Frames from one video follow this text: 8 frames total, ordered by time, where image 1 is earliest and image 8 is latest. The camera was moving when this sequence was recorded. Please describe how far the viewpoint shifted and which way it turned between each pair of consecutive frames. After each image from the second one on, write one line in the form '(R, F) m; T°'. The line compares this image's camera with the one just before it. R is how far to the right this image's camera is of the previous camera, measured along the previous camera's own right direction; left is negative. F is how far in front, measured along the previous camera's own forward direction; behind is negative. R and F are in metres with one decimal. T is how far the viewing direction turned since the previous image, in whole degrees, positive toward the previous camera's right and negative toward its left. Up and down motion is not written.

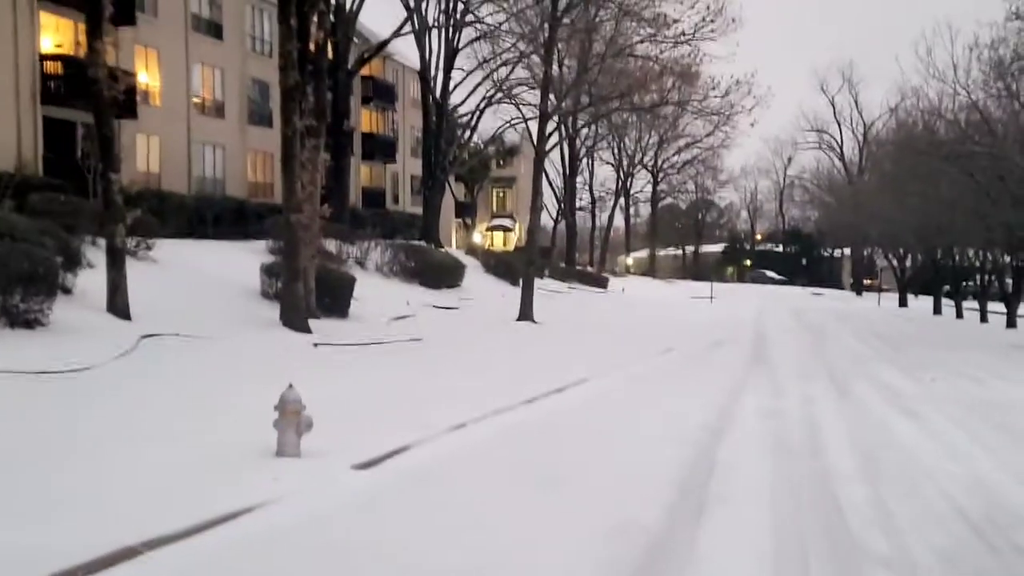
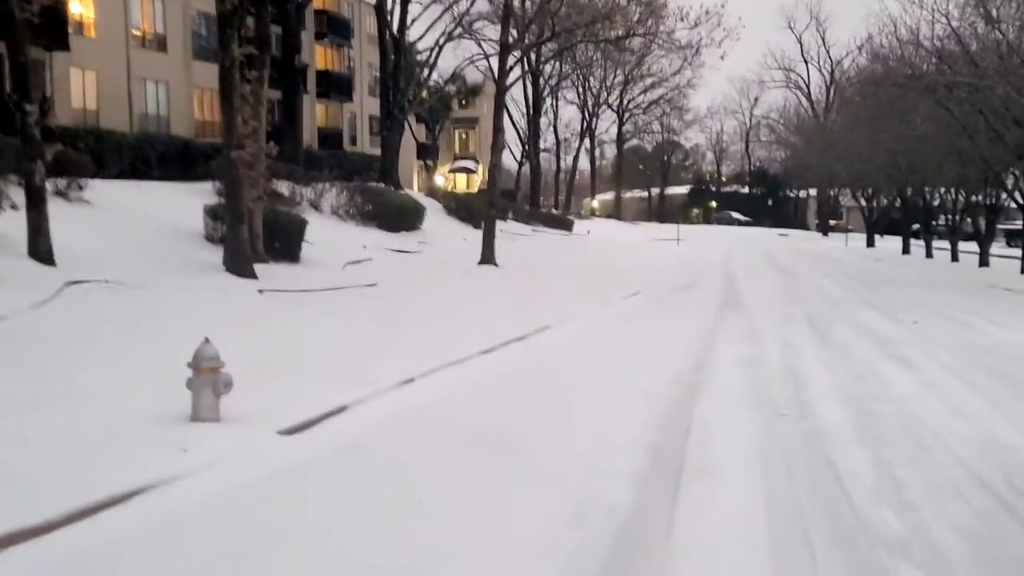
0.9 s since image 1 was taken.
(+0.1, +1.0) m; +2°
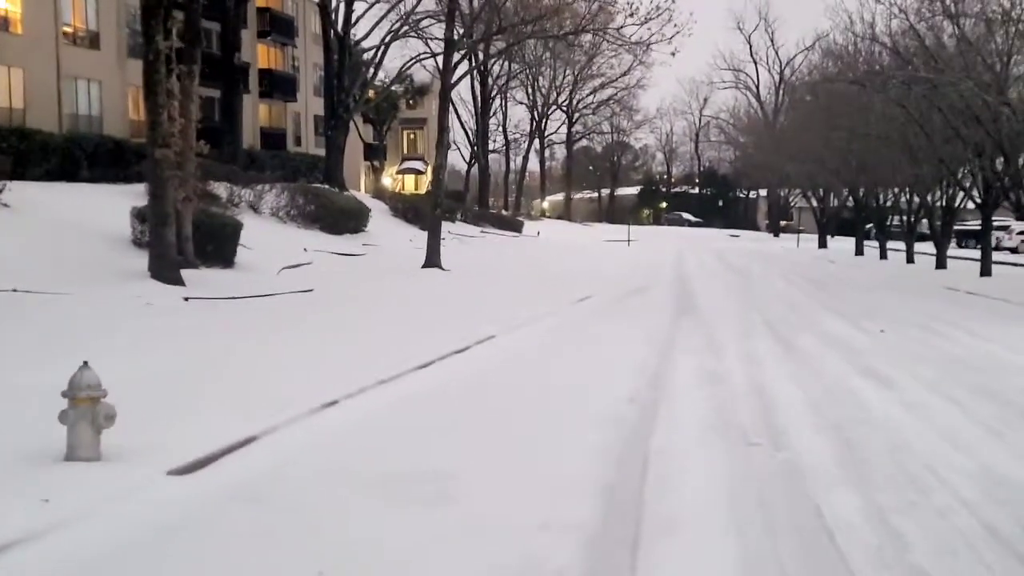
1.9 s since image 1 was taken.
(+0.1, +0.9) m; +3°
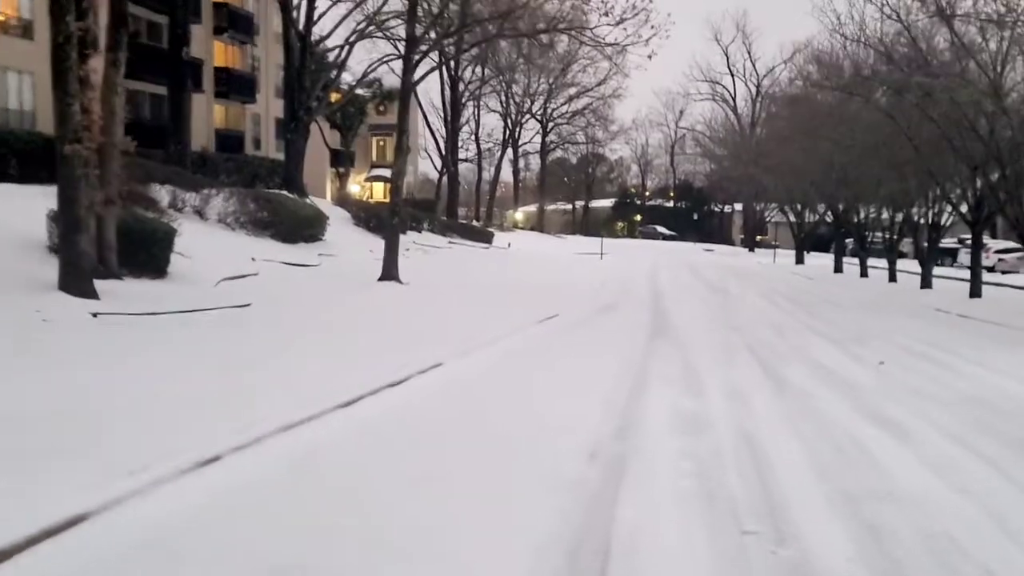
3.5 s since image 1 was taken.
(+0.3, +1.6) m; +1°
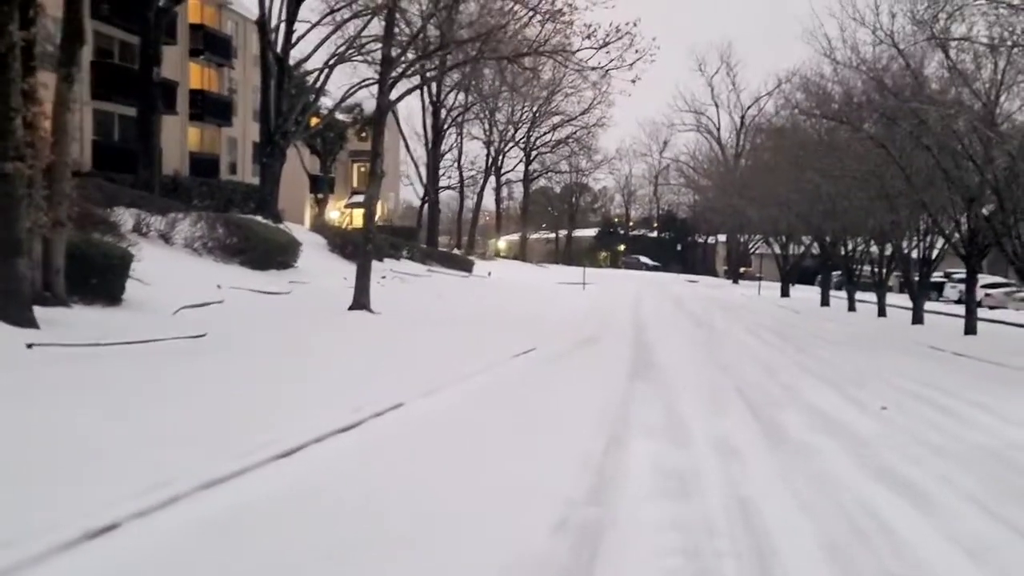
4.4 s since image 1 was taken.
(+0.1, +0.9) m; +1°
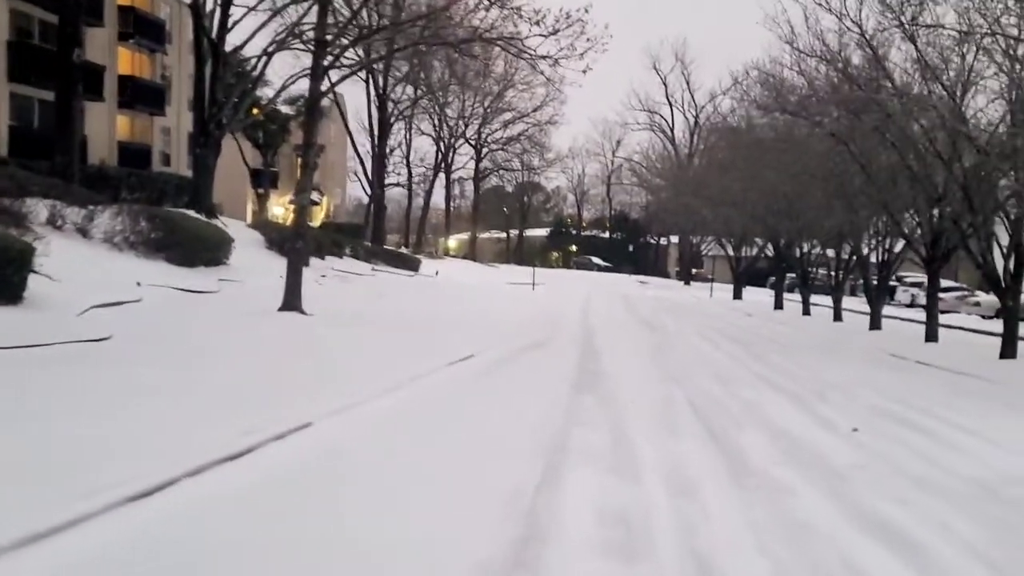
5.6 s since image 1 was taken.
(+0.2, +1.2) m; +3°
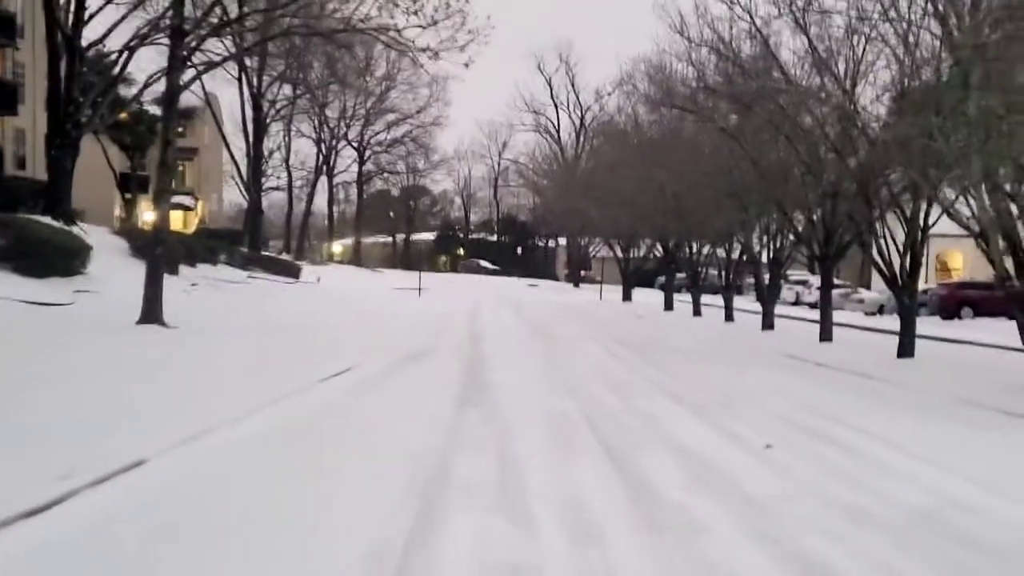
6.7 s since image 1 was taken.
(+0.1, +1.1) m; +6°
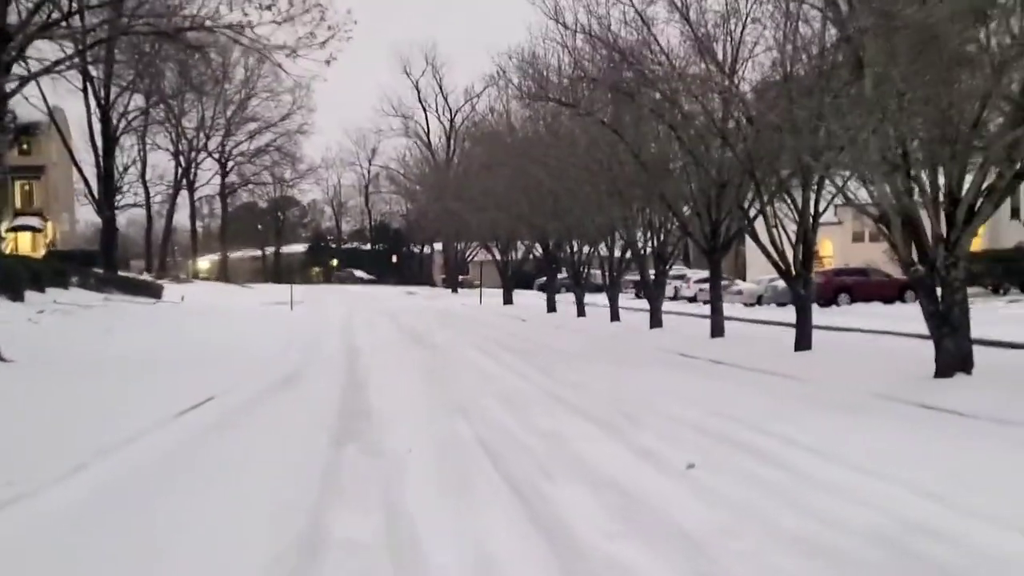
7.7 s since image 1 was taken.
(0.0, +1.1) m; +7°
